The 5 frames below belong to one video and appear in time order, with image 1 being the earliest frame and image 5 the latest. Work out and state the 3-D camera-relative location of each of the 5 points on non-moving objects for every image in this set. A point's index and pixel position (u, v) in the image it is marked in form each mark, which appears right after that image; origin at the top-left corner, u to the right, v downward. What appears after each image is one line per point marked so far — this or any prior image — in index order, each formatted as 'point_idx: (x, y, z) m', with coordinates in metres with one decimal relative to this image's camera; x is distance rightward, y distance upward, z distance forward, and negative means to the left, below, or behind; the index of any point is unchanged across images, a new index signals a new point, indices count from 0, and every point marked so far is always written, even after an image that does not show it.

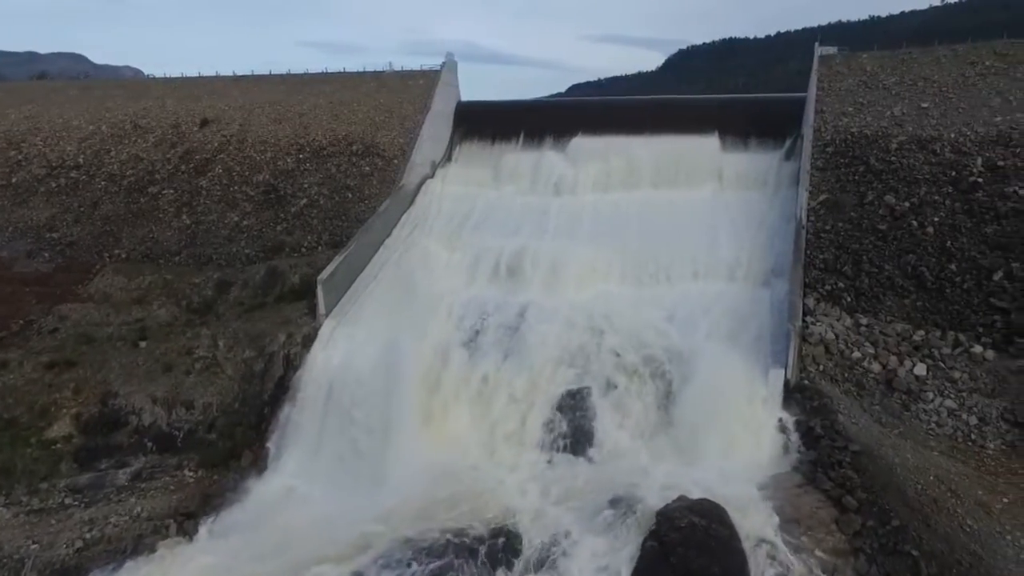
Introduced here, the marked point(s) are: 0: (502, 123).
0: (-0.3, +4.8, +18.1) m
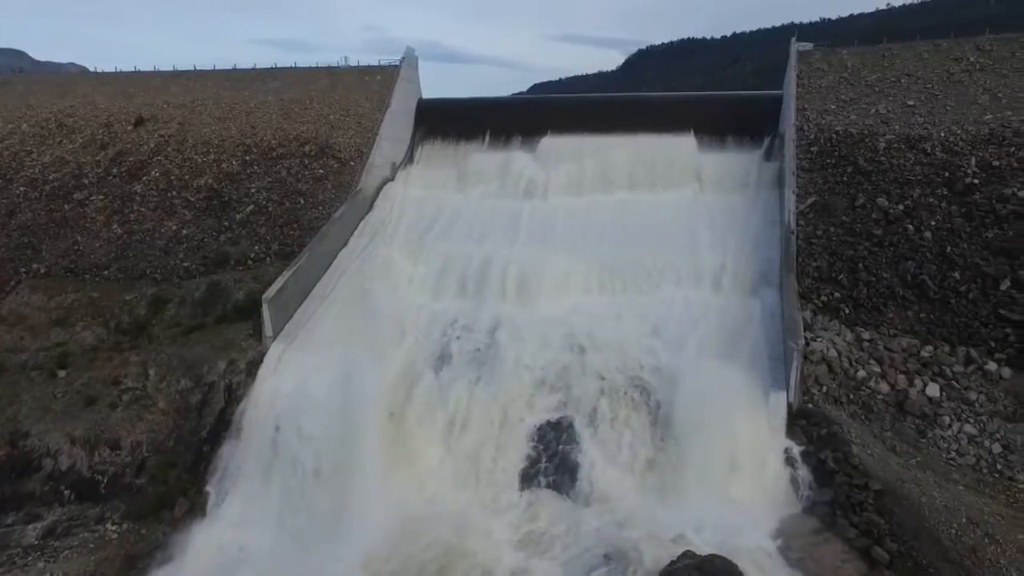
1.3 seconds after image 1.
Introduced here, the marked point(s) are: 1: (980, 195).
0: (-1.2, +4.5, +16.8) m
1: (+8.9, +1.8, +11.8) m
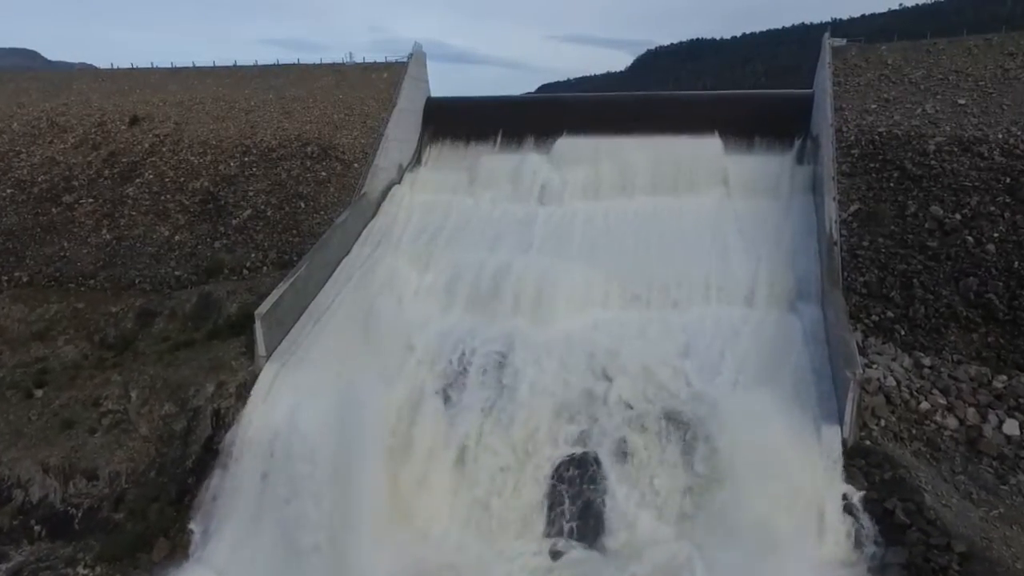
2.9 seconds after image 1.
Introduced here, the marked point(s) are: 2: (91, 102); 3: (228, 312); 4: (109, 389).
0: (-0.9, +4.2, +15.8) m
1: (+9.1, +1.4, +10.6) m
2: (-12.8, +5.6, +18.9) m
3: (-5.5, -0.5, +12.0) m
4: (-7.0, -1.8, +10.8) m
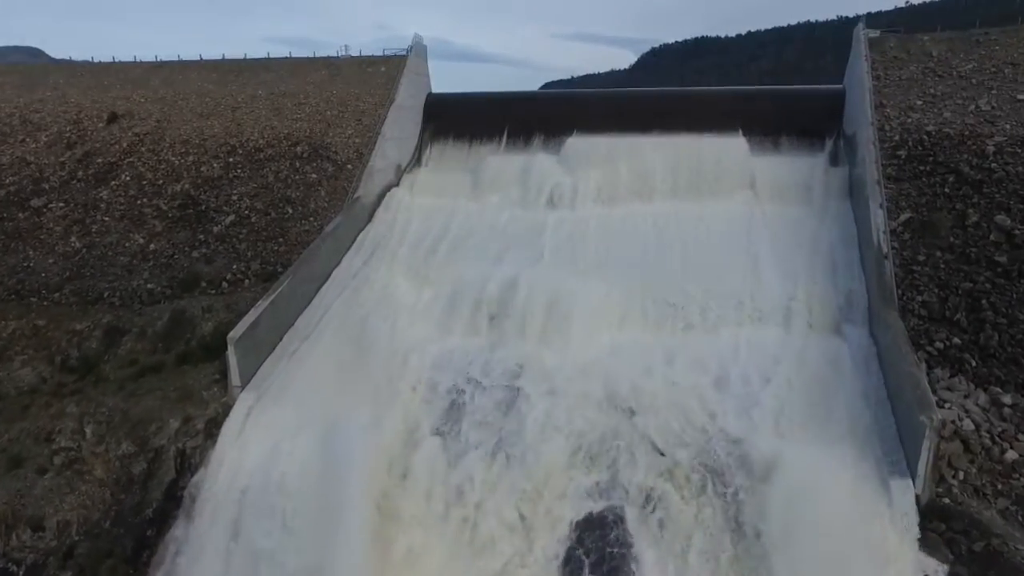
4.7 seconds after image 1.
0: (-0.7, +3.9, +14.5) m
1: (+9.3, +1.1, +9.2) m
2: (-12.6, +5.4, +17.7) m
3: (-5.3, -0.8, +10.7) m
4: (-6.8, -2.0, +9.5) m
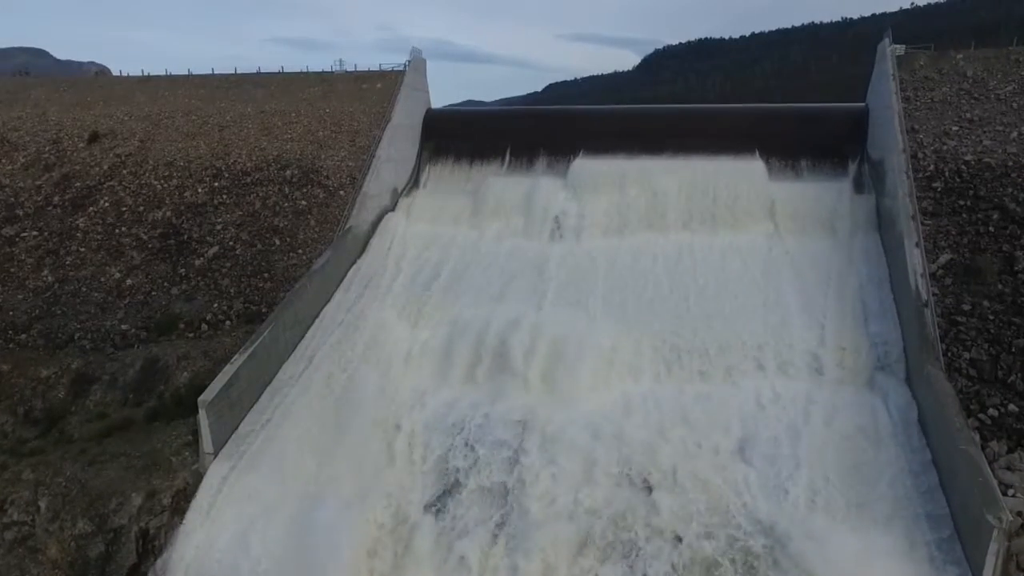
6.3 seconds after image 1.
0: (-0.6, +3.2, +13.6) m
1: (+9.3, +0.3, +8.3) m
2: (-12.5, +4.6, +16.8) m
3: (-5.3, -1.5, +9.8) m
4: (-6.8, -2.8, +8.6) m
